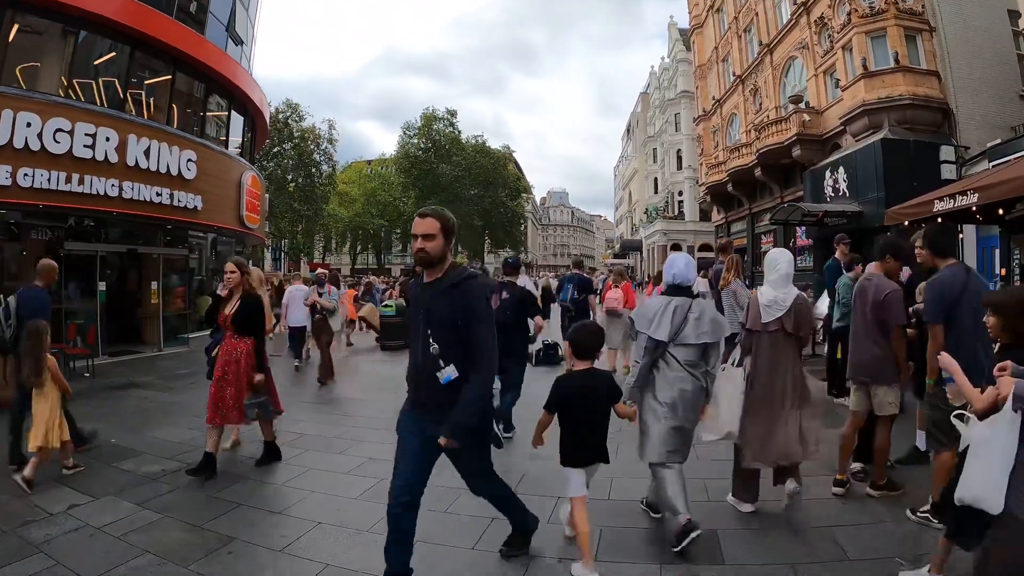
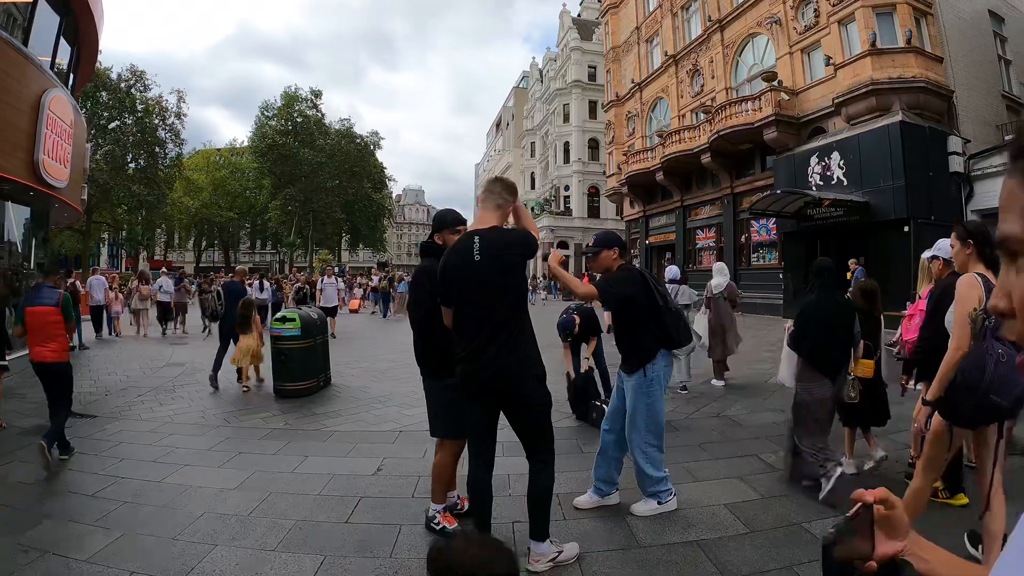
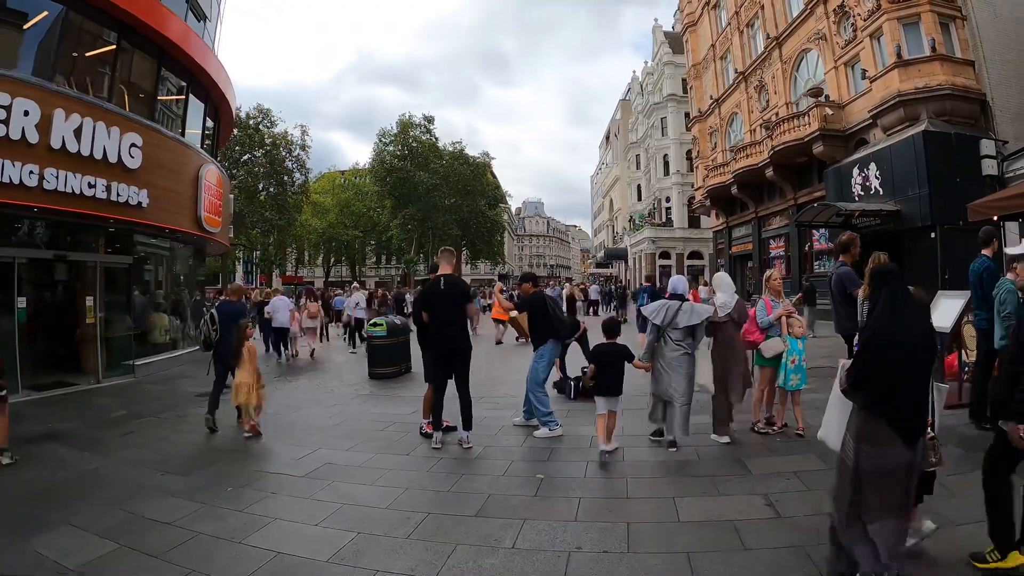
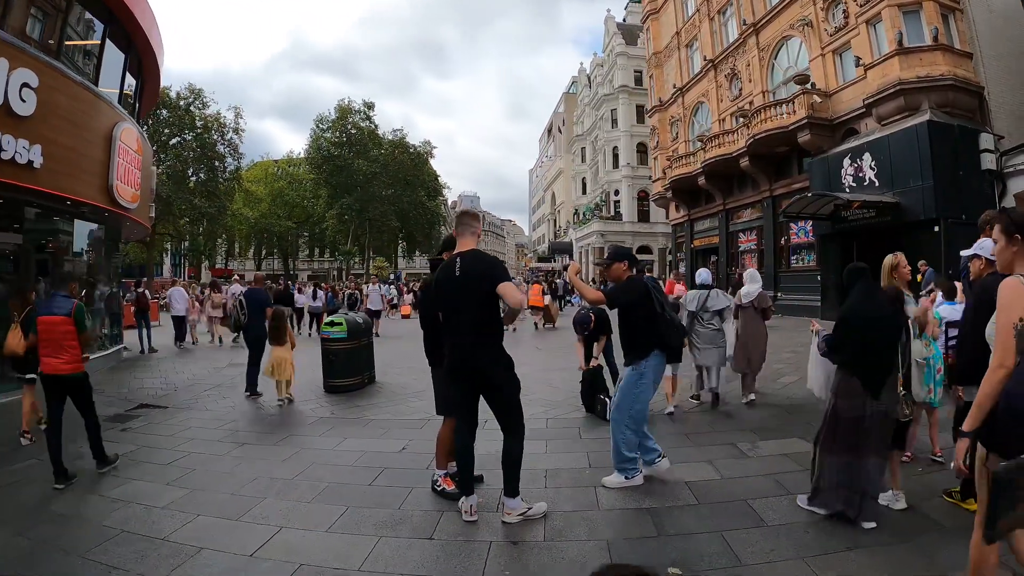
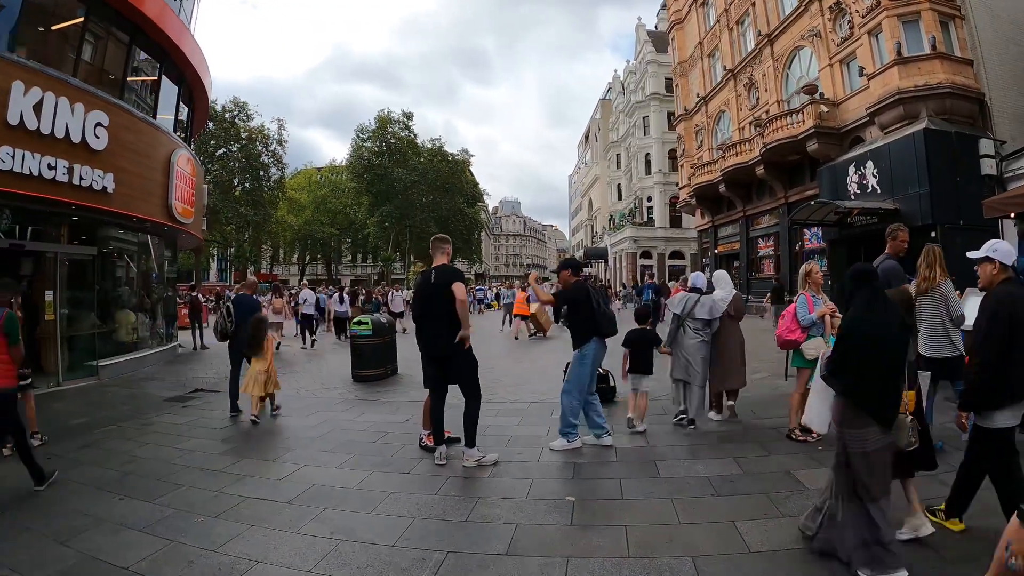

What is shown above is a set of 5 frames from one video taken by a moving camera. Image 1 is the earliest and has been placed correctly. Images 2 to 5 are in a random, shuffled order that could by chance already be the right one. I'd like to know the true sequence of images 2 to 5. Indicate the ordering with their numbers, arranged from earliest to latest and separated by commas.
3, 5, 4, 2
